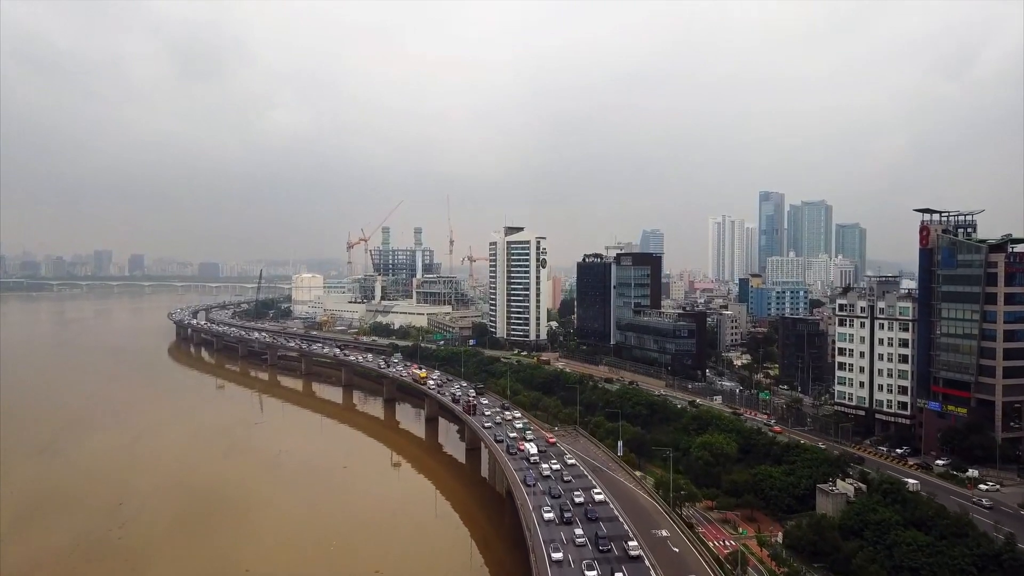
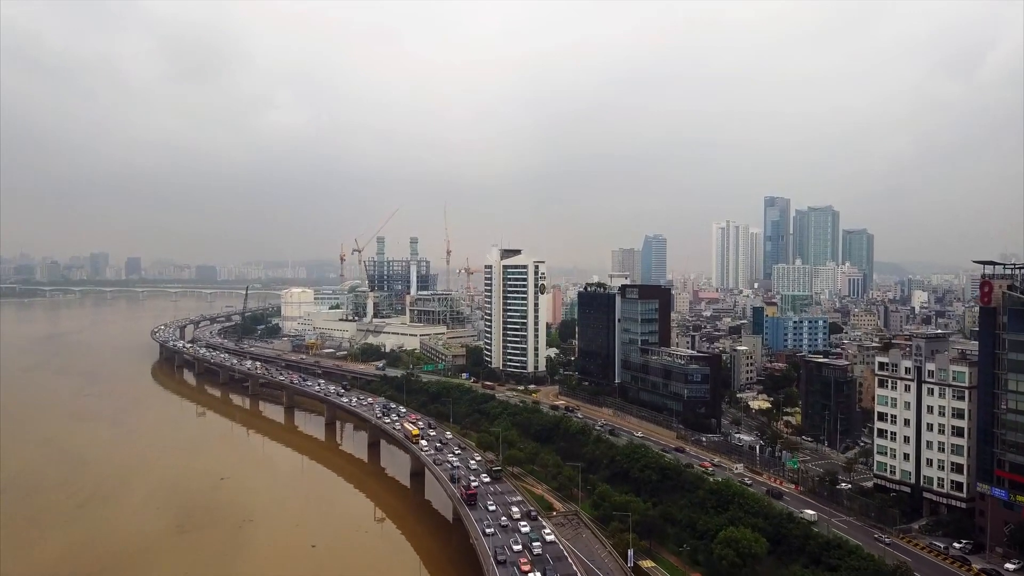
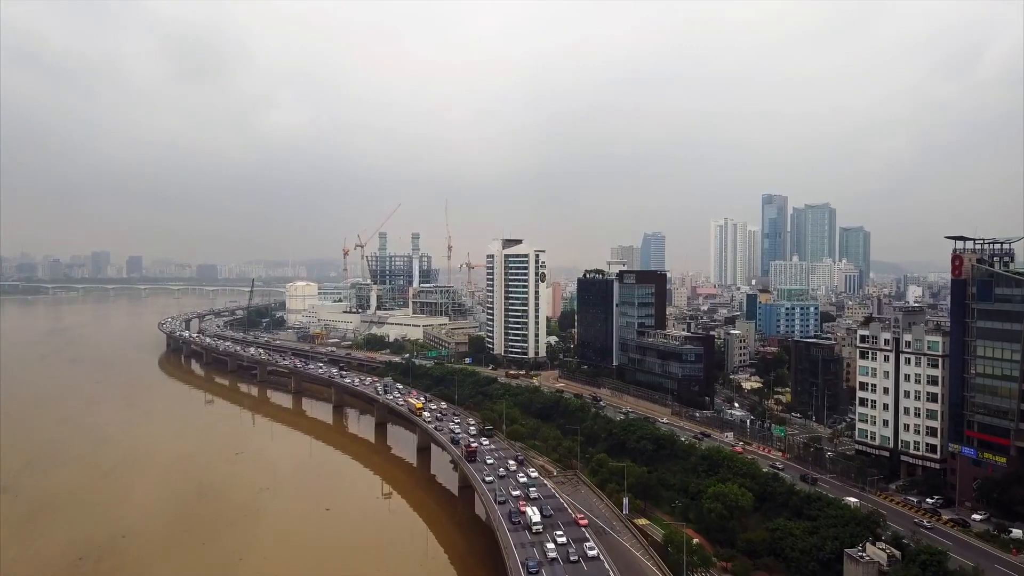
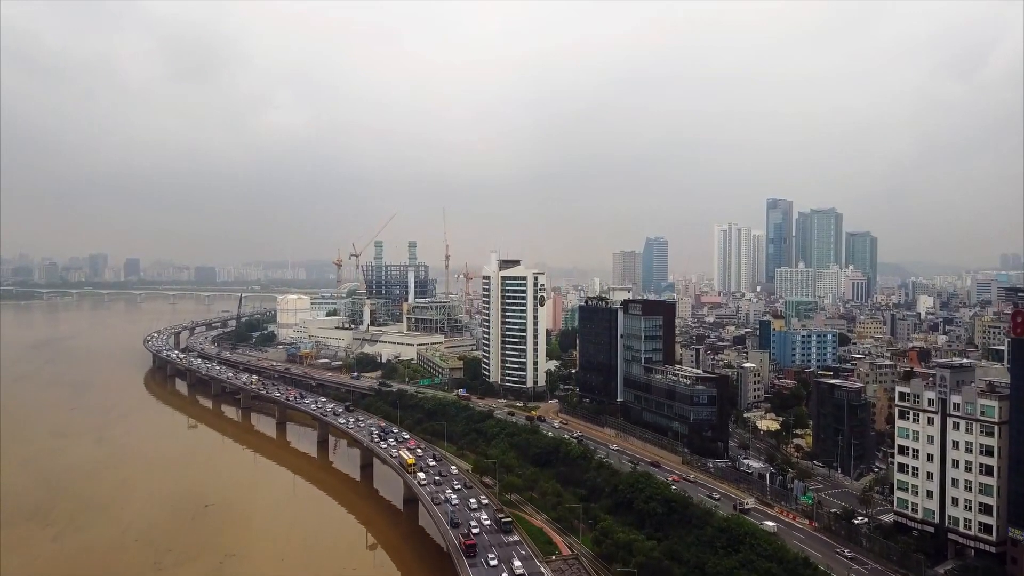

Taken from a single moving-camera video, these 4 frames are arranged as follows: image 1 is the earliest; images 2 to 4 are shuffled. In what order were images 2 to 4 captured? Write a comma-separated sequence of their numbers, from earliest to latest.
3, 2, 4
